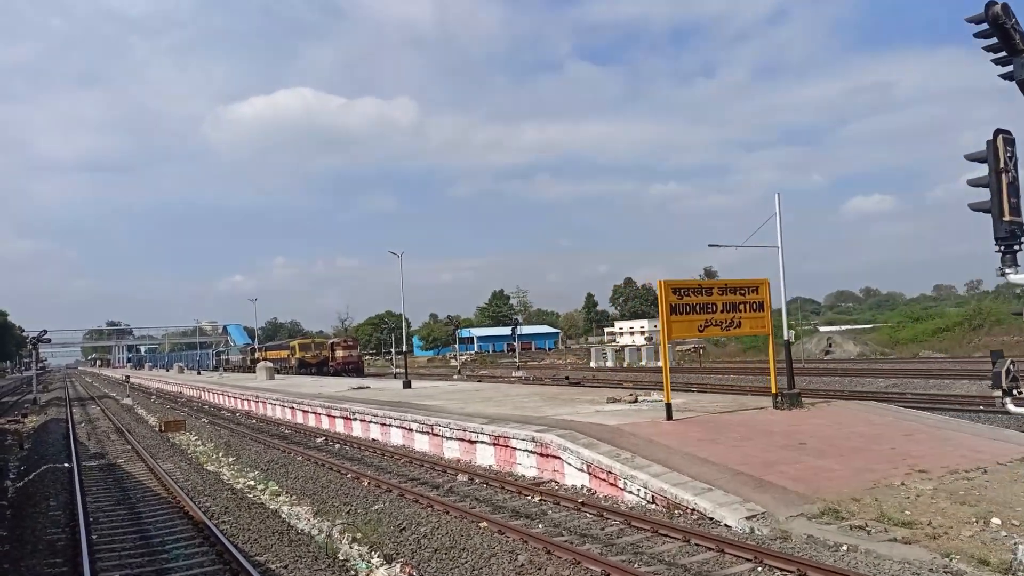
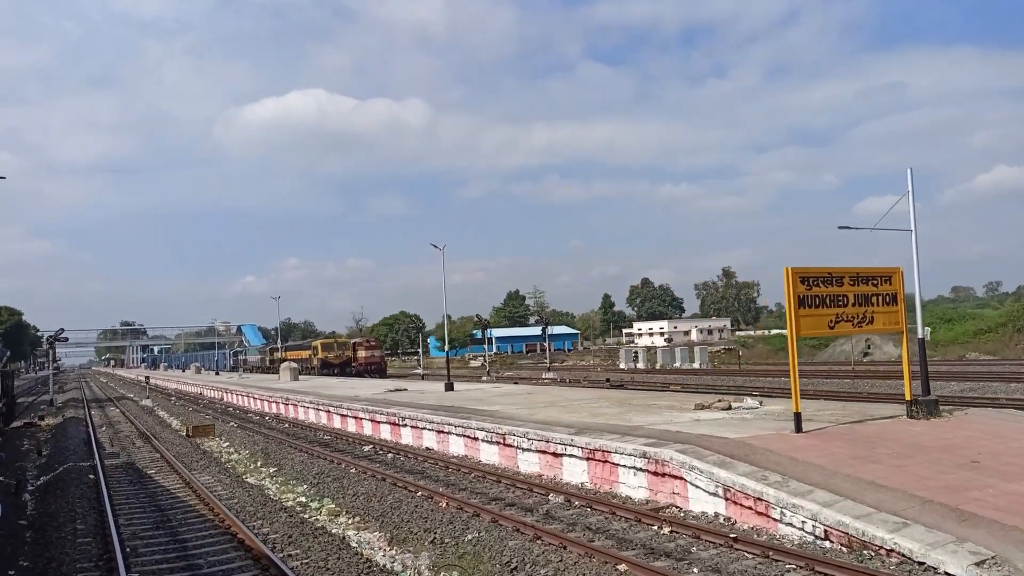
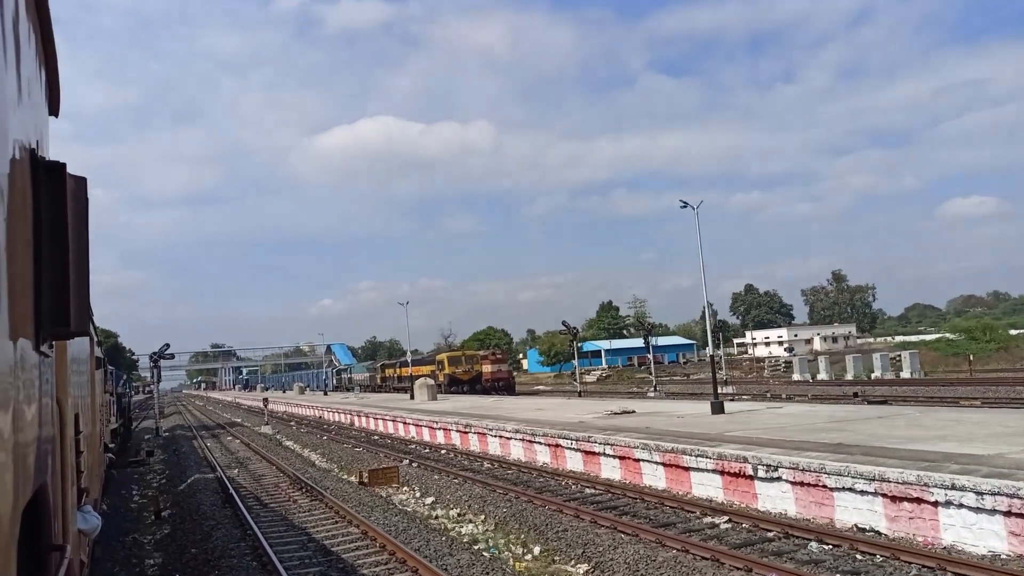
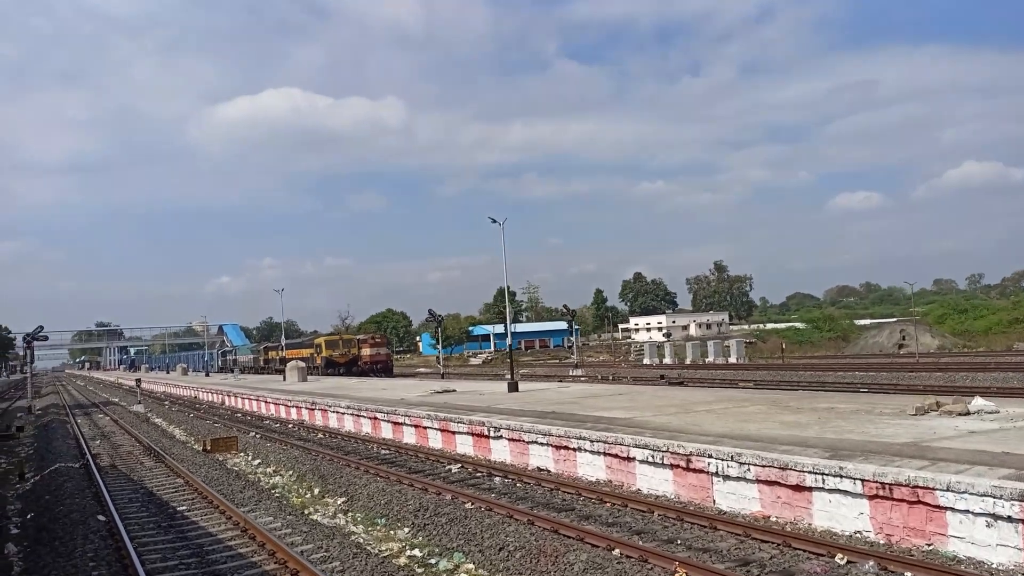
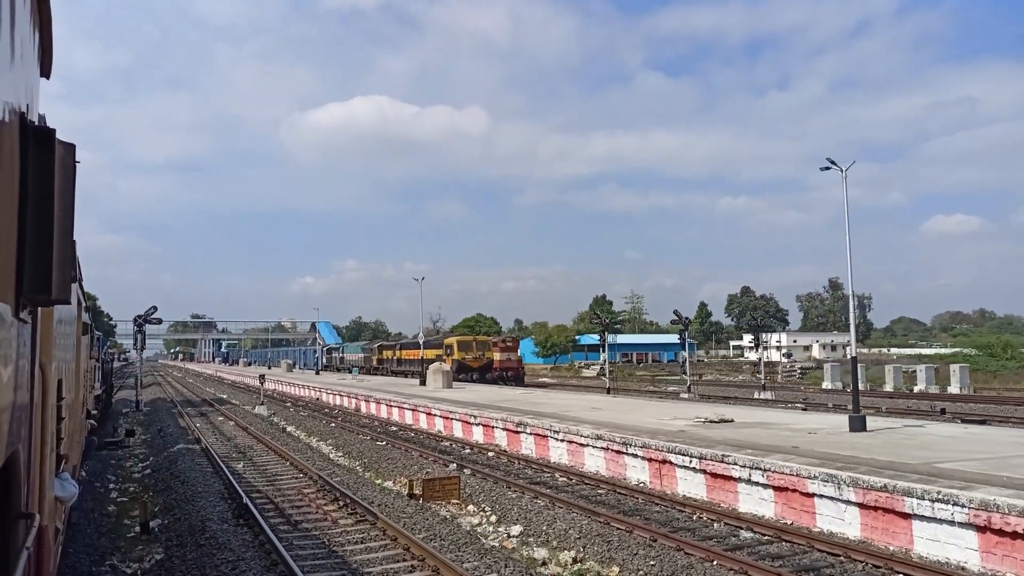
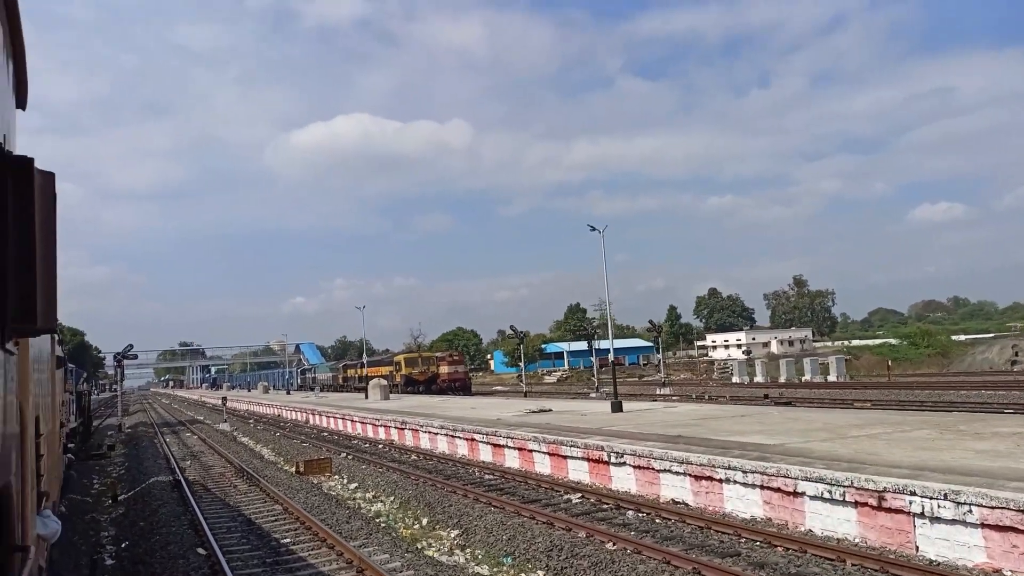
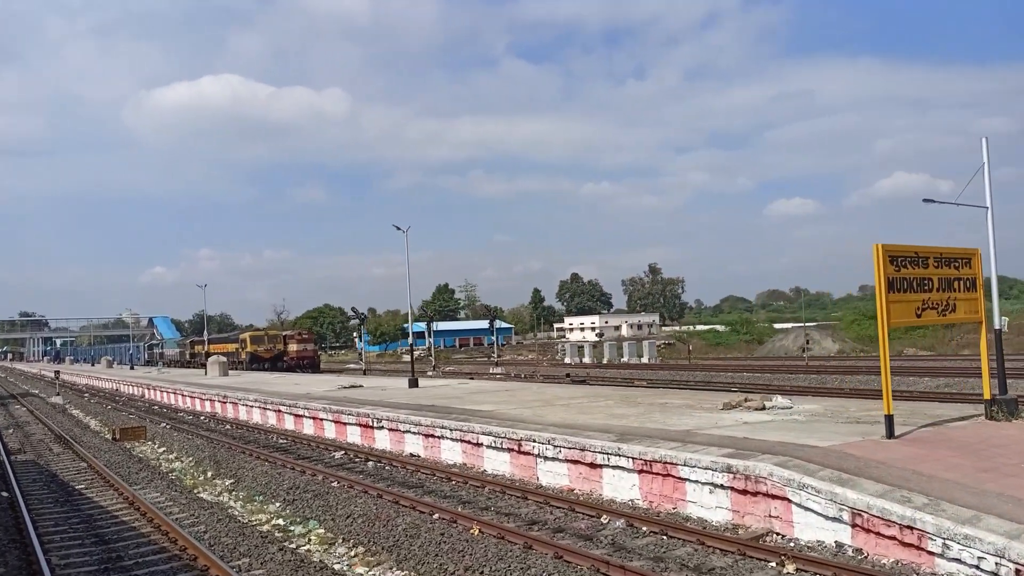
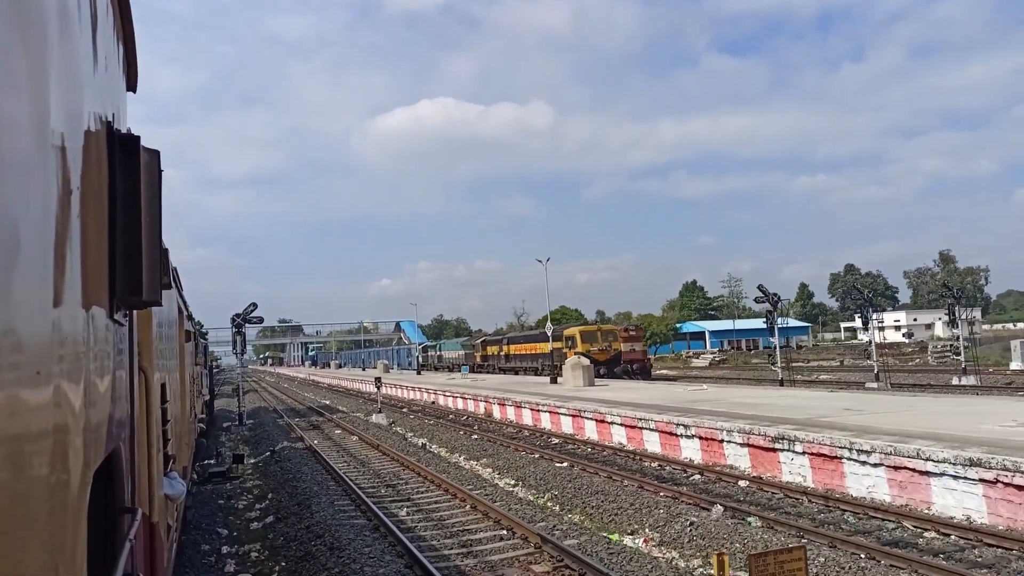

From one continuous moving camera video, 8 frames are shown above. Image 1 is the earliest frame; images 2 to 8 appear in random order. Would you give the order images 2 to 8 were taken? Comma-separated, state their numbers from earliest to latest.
2, 7, 4, 6, 3, 5, 8
